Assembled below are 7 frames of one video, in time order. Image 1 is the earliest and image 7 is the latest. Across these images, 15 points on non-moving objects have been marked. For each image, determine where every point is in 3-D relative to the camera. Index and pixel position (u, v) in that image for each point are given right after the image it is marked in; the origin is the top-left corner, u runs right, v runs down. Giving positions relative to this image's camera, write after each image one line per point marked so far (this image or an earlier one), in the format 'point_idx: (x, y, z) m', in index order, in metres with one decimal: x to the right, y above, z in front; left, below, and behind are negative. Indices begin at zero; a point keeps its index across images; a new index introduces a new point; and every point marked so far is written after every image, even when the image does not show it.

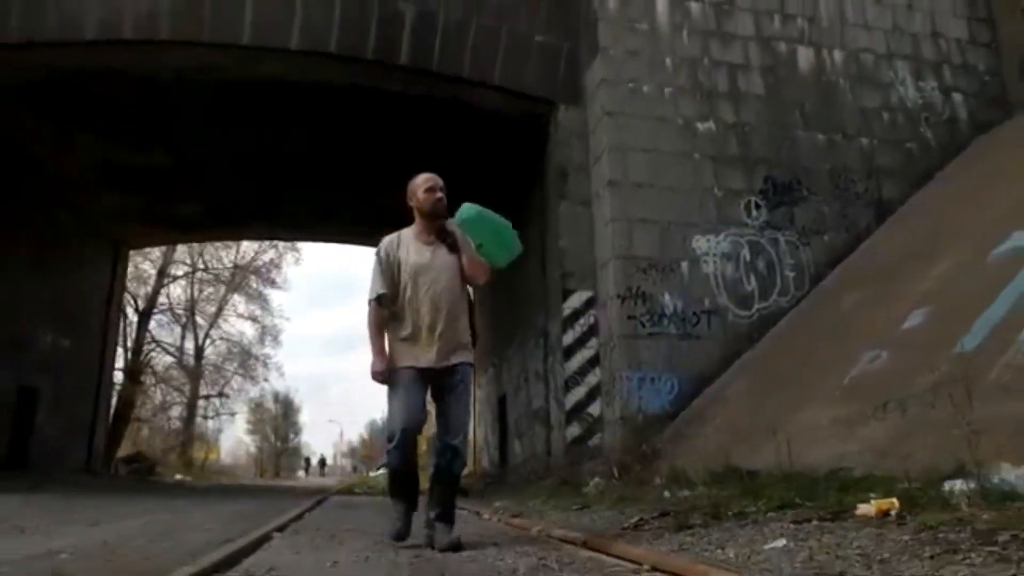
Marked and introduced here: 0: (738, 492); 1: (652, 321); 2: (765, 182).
0: (+1.3, -1.2, +5.1) m
1: (+1.5, -0.4, +9.7) m
2: (+3.0, +1.3, +10.7) m
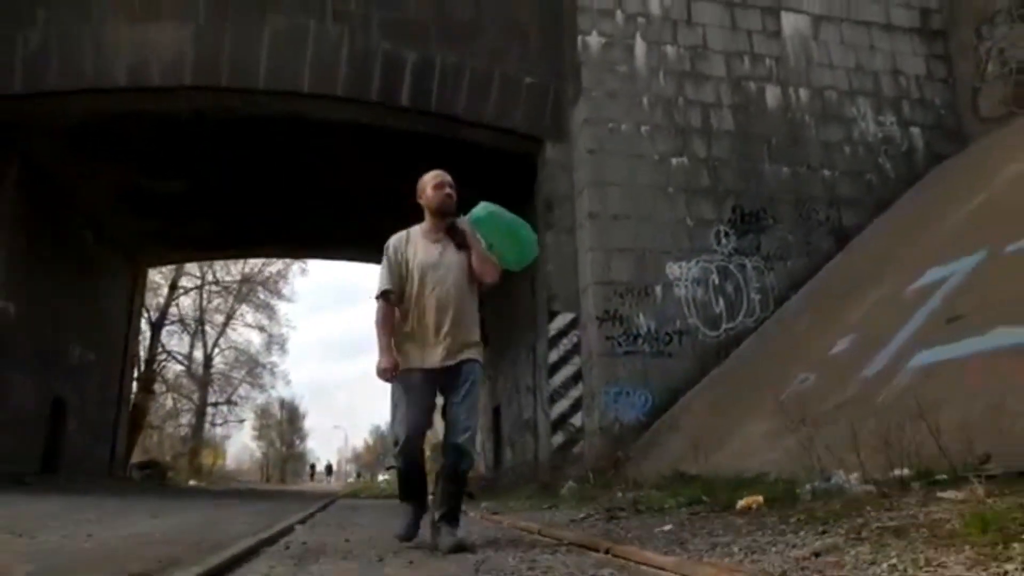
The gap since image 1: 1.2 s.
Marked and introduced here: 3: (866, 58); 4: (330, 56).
0: (+1.1, -1.4, +6.1) m
1: (+1.4, -0.6, +10.7) m
2: (+2.9, +1.0, +11.7) m
3: (+5.3, +3.4, +13.2) m
4: (-2.4, +3.0, +11.5) m
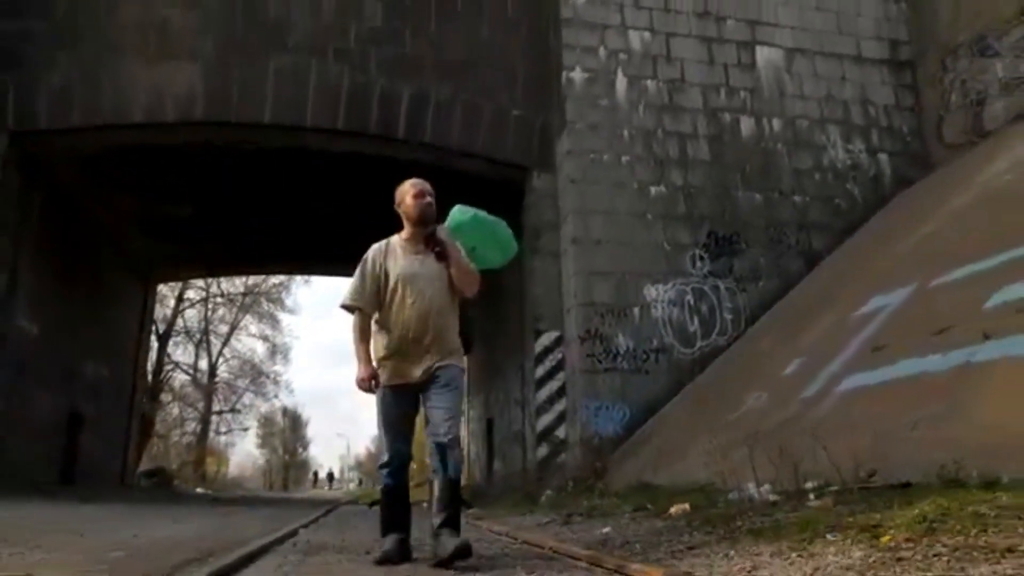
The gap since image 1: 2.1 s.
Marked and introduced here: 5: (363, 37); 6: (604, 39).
0: (+1.0, -1.6, +6.9) m
1: (+1.2, -0.9, +11.5) m
2: (+2.8, +0.7, +12.5) m
3: (+5.2, +3.2, +14.0) m
4: (-2.5, +2.7, +12.3) m
5: (-2.1, +3.6, +12.7) m
6: (+1.3, +3.7, +13.0) m
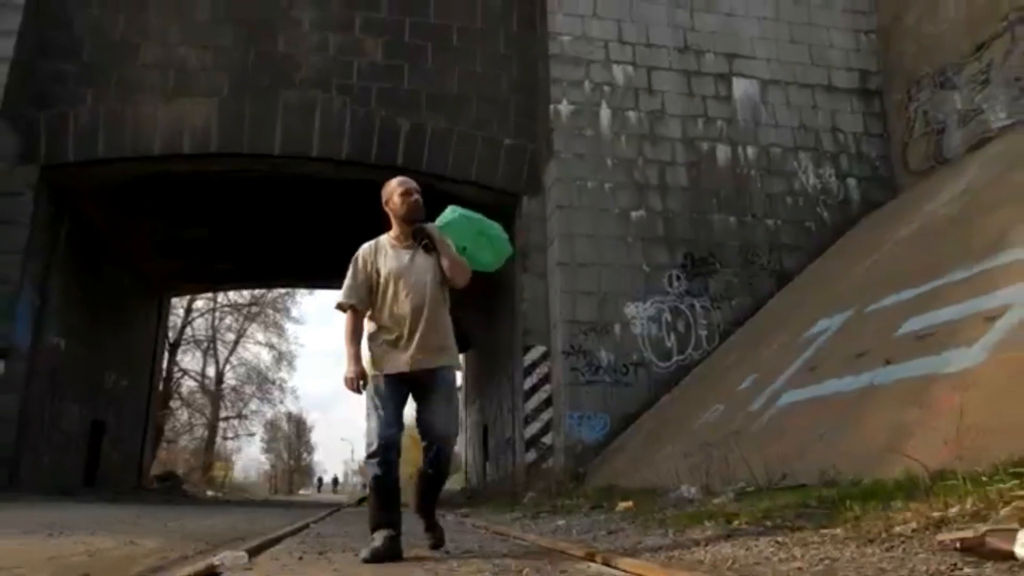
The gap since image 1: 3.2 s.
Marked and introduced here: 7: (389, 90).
0: (+0.8, -1.9, +7.8) m
1: (+1.1, -1.2, +12.5) m
2: (+2.6, +0.5, +13.5) m
3: (+5.0, +2.9, +15.0) m
4: (-2.7, +2.5, +13.3) m
5: (-2.3, +3.3, +13.7) m
6: (+1.2, +3.4, +14.0) m
7: (-1.9, +3.1, +13.7) m
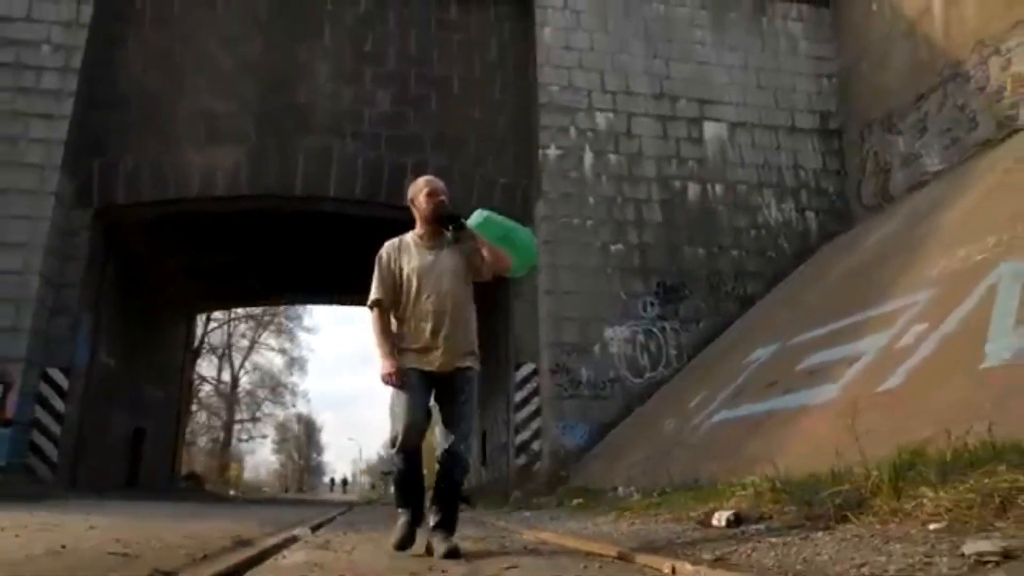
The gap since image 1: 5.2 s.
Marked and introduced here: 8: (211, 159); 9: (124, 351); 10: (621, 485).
0: (+0.7, -2.3, +9.6) m
1: (+1.0, -1.6, +14.3) m
2: (+2.5, 0.0, +15.2) m
3: (+4.9, +2.5, +16.8) m
4: (-2.8, +2.1, +15.1) m
5: (-2.4, +2.9, +15.5) m
6: (+1.1, +3.0, +15.8) m
7: (-2.0, +2.7, +15.5) m
8: (-5.0, +2.1, +14.7) m
9: (-7.2, -1.2, +16.3) m
10: (+1.3, -2.3, +10.2) m
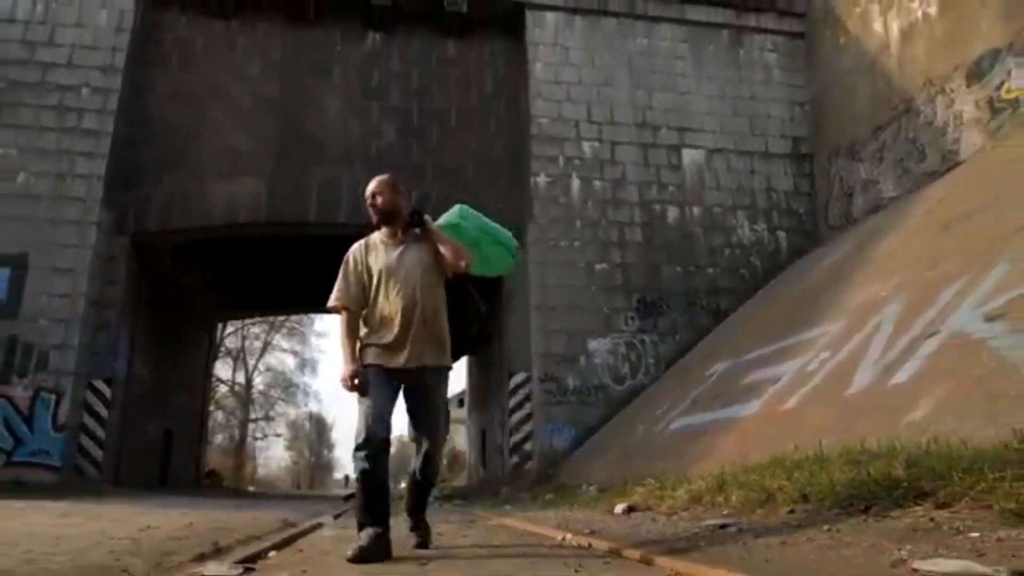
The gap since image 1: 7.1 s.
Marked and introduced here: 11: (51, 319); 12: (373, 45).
0: (+0.5, -2.6, +11.2) m
1: (+0.9, -1.9, +15.8) m
2: (+2.4, -0.2, +16.8) m
3: (+4.8, +2.2, +18.3) m
4: (-2.9, +1.8, +16.7) m
5: (-2.5, +2.6, +17.1) m
6: (+1.0, +2.7, +17.3) m
7: (-2.1, +2.4, +17.1) m
8: (-5.1, +1.8, +16.3) m
9: (-7.3, -1.5, +17.9) m
10: (+1.1, -2.6, +11.7) m
11: (-7.5, -0.5, +14.4) m
12: (-2.8, +4.8, +17.6) m
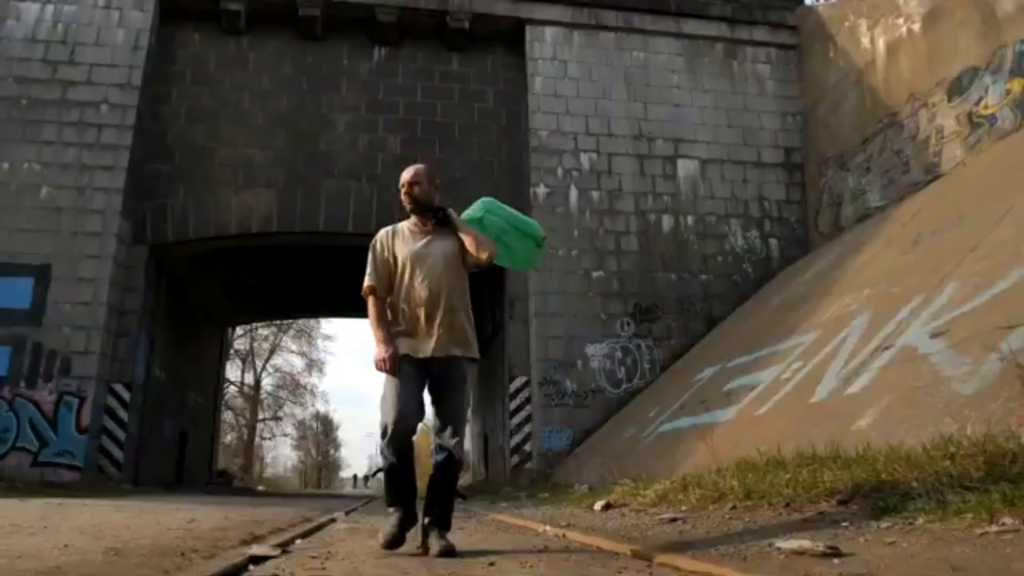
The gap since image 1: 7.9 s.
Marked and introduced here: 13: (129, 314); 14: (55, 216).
0: (+0.5, -2.8, +11.9) m
1: (+0.9, -2.0, +16.5) m
2: (+2.4, -0.4, +17.4) m
3: (+4.8, +2.1, +18.9) m
4: (-2.9, +1.6, +17.4) m
5: (-2.5, +2.5, +17.7) m
6: (+1.0, +2.6, +17.9) m
7: (-2.1, +2.2, +17.7) m
8: (-5.1, +1.7, +17.0) m
9: (-7.2, -1.6, +18.6) m
10: (+1.1, -2.7, +12.4) m
11: (-7.5, -0.7, +15.1) m
12: (-2.8, +4.7, +18.3) m
13: (-6.9, -0.5, +15.9) m
14: (-8.1, +1.3, +15.7) m
